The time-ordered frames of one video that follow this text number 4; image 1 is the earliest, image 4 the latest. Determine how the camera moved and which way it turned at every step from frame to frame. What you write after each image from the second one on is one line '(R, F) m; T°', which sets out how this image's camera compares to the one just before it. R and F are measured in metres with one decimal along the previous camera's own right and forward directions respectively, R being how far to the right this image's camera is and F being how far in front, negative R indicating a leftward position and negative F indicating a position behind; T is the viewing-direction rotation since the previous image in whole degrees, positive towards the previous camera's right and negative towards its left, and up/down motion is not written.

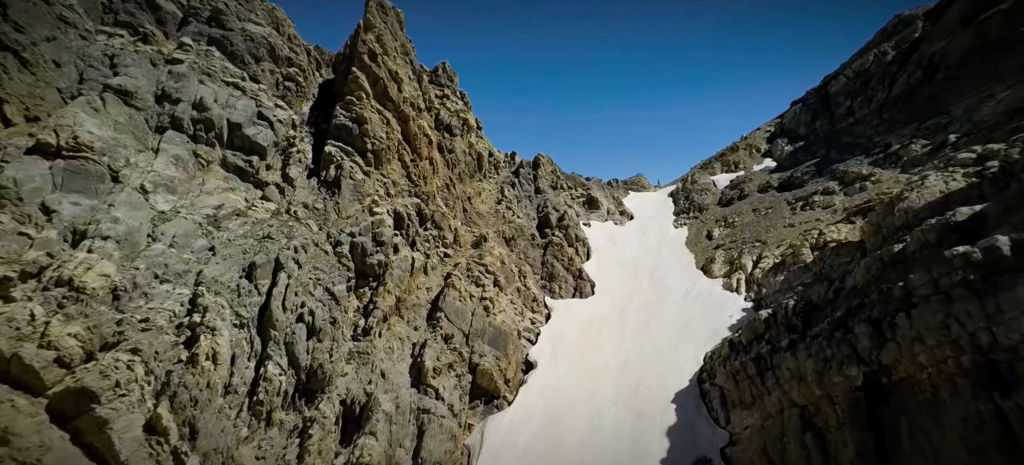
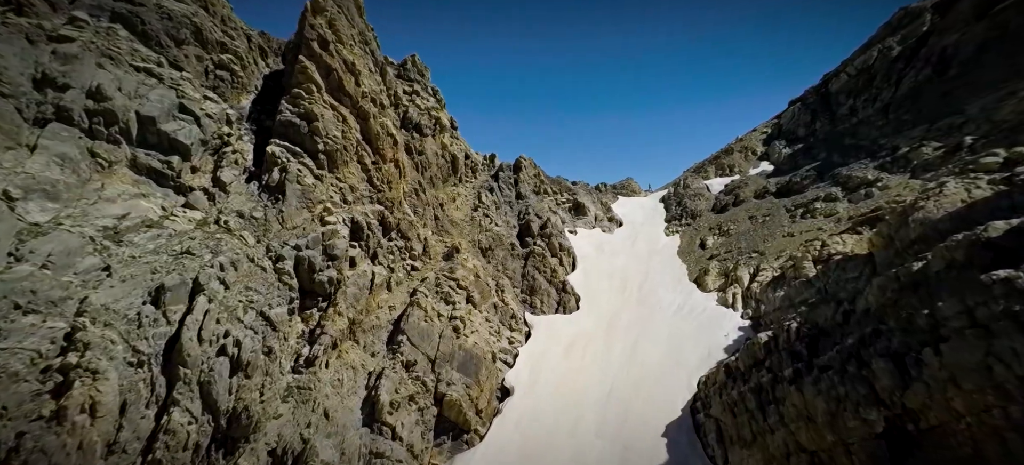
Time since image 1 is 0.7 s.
(+0.7, +2.8) m; +1°
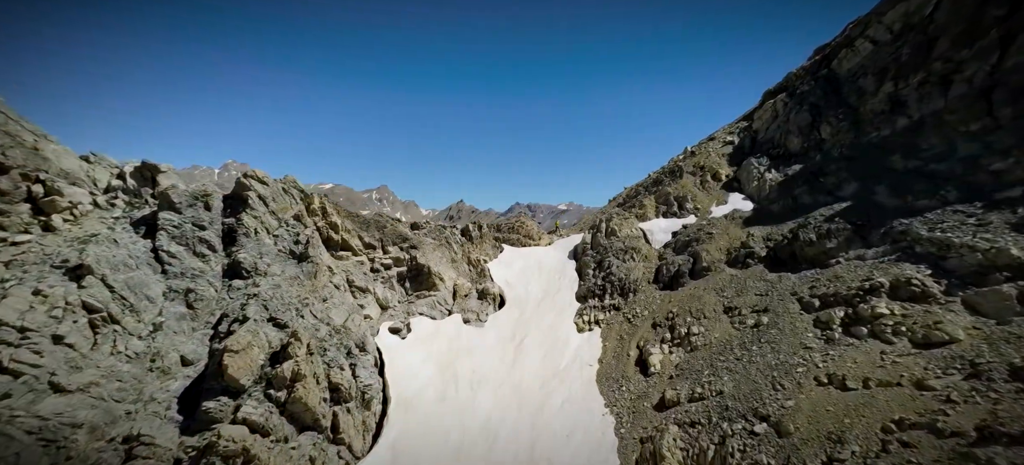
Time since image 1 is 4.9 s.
(+6.7, +23.7) m; +10°
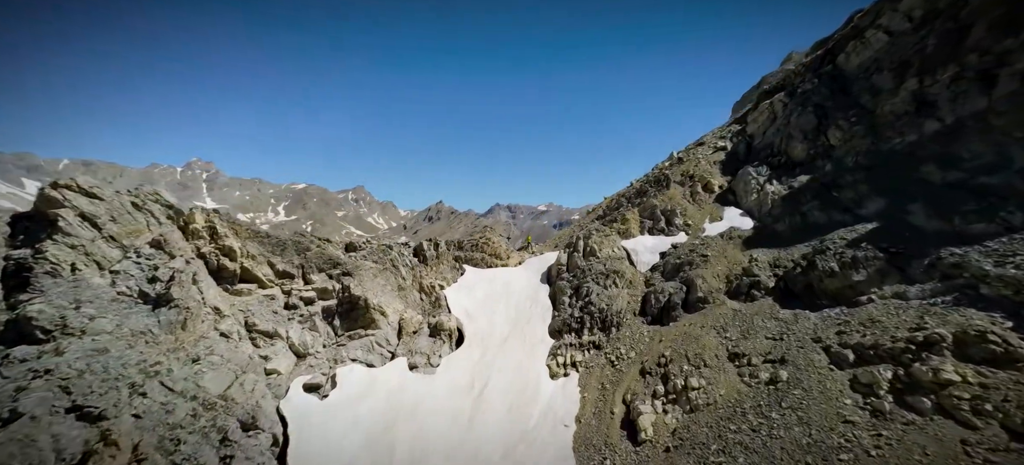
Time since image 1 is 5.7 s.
(+0.9, +5.9) m; +3°
